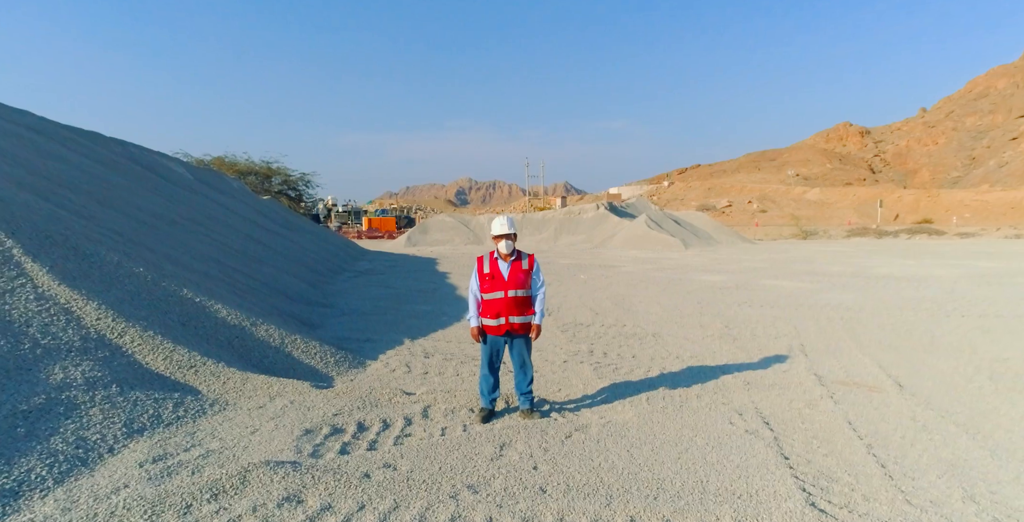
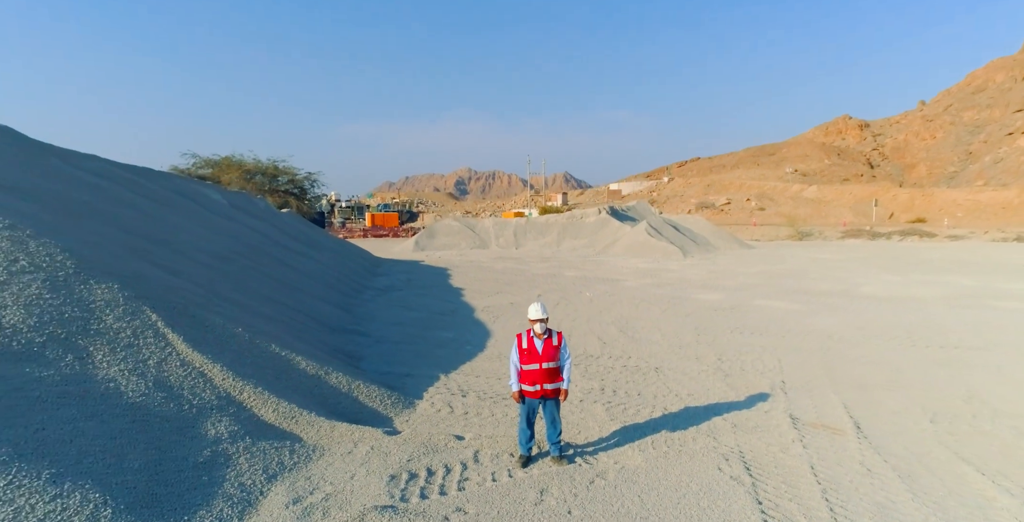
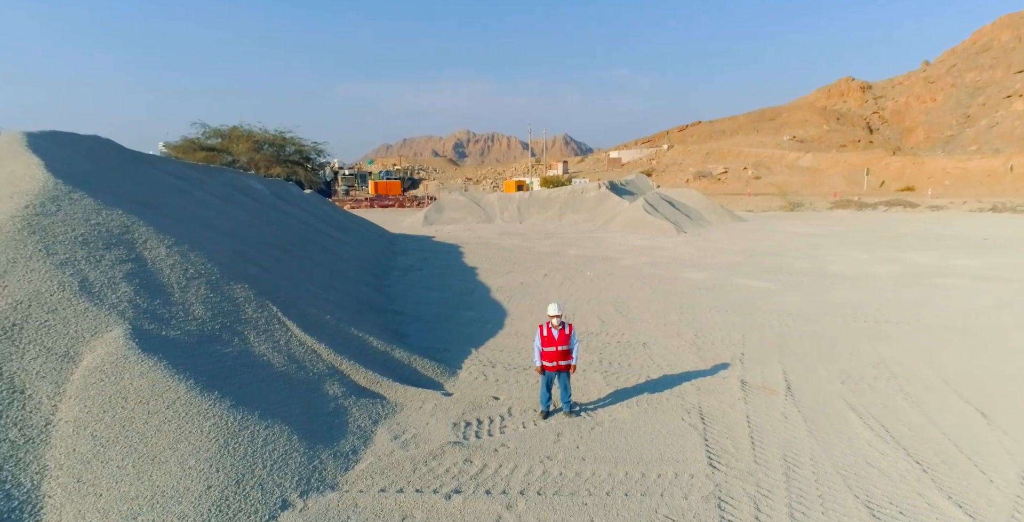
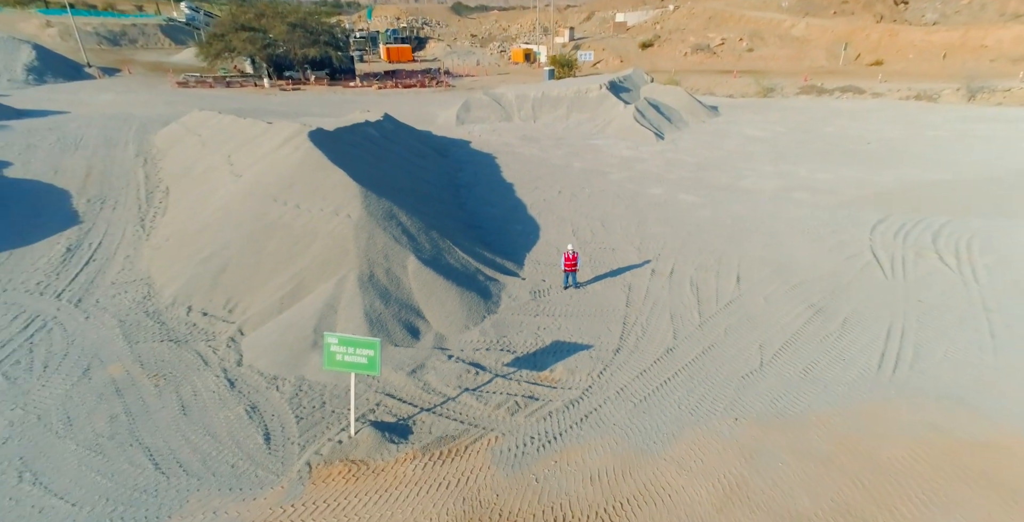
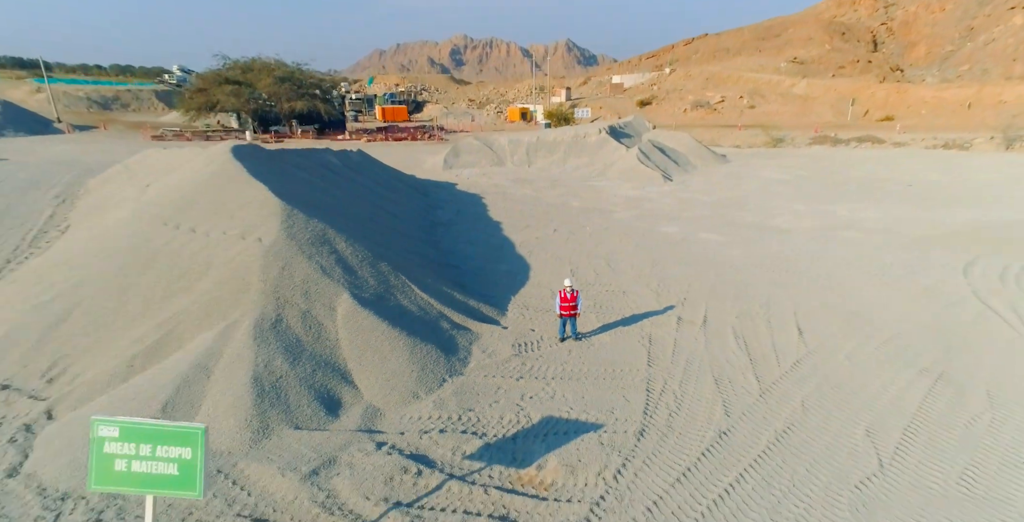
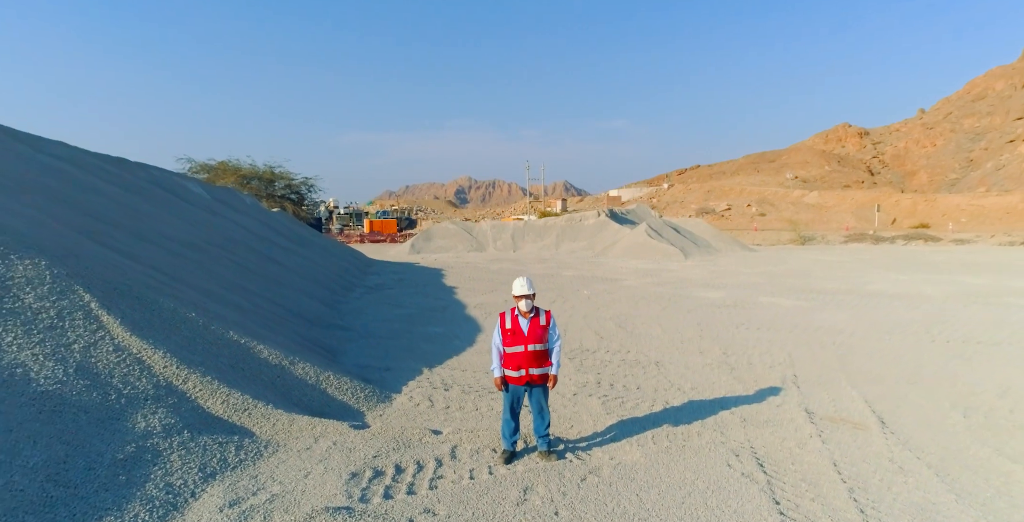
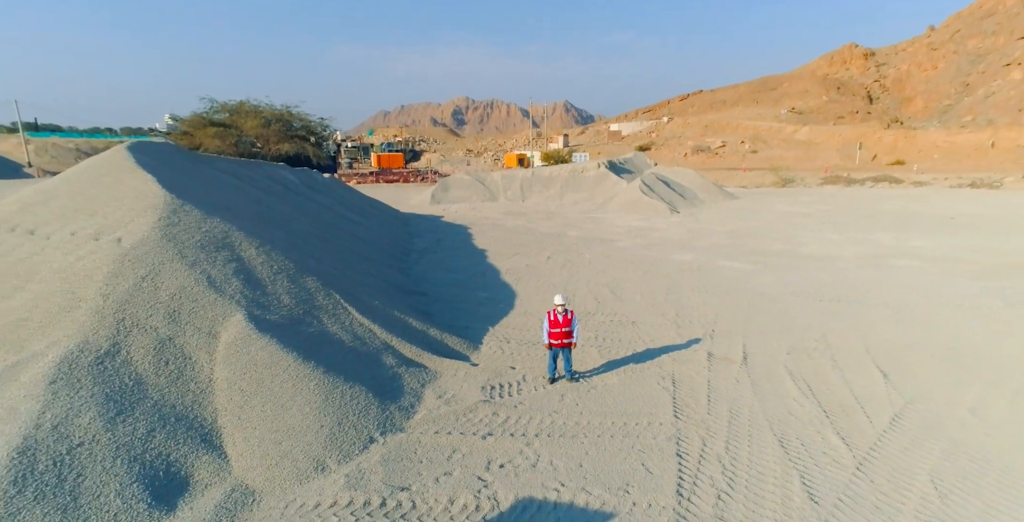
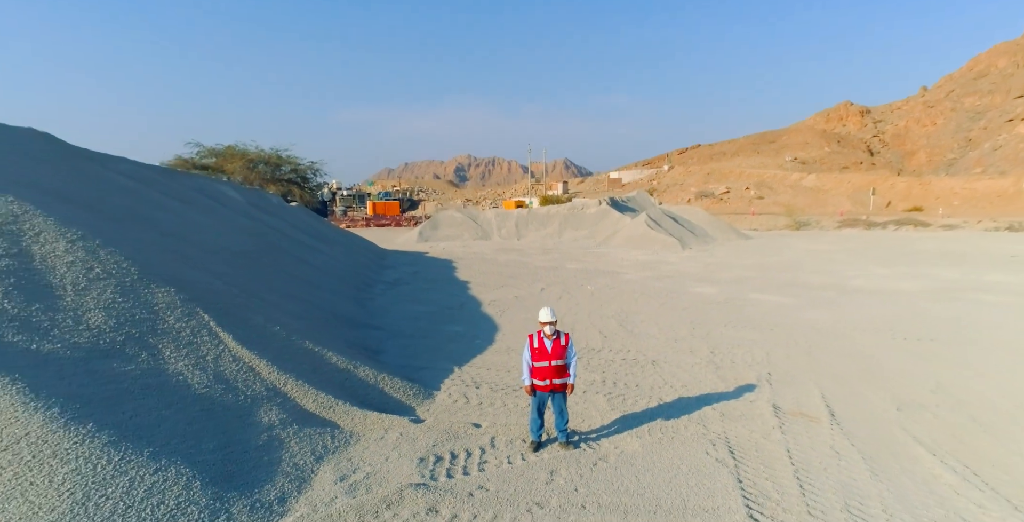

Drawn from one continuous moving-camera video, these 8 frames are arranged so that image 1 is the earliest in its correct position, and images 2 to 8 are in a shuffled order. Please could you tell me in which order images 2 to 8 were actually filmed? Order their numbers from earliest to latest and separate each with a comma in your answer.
6, 2, 8, 3, 7, 5, 4
